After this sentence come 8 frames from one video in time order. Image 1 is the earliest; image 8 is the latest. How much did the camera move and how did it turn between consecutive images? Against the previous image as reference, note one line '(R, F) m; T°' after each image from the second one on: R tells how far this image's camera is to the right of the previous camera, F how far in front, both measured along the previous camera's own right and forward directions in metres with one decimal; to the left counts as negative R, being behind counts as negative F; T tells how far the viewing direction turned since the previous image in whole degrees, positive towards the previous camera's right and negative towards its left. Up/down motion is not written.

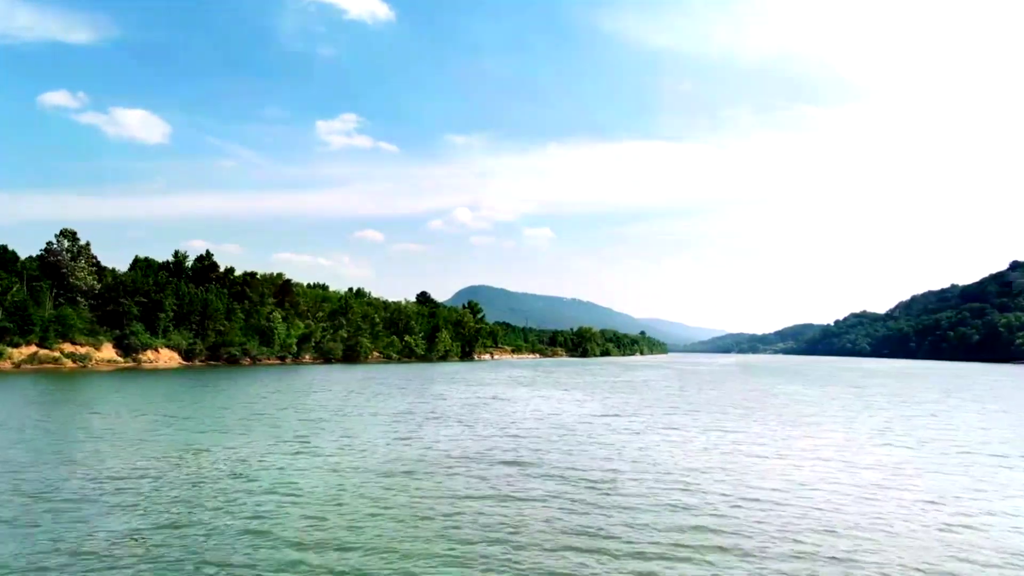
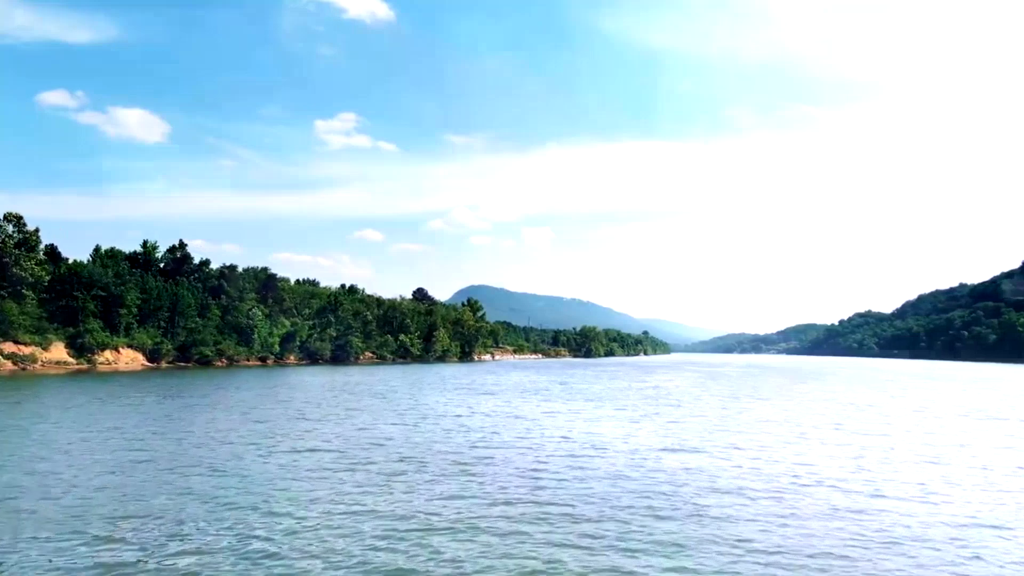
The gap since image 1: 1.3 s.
(-0.5, +8.5) m; 0°
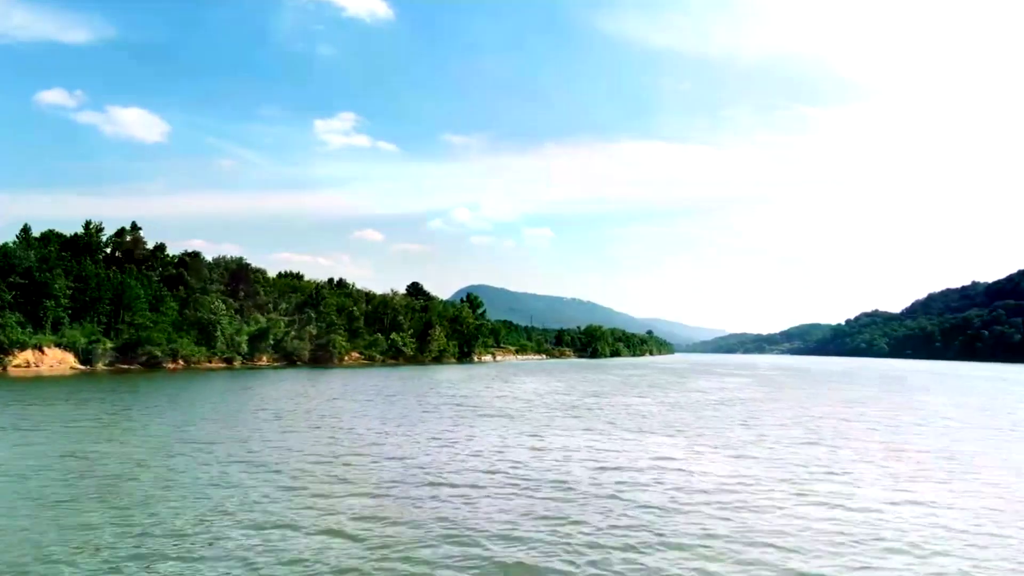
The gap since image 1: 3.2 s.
(-0.7, +11.9) m; 0°
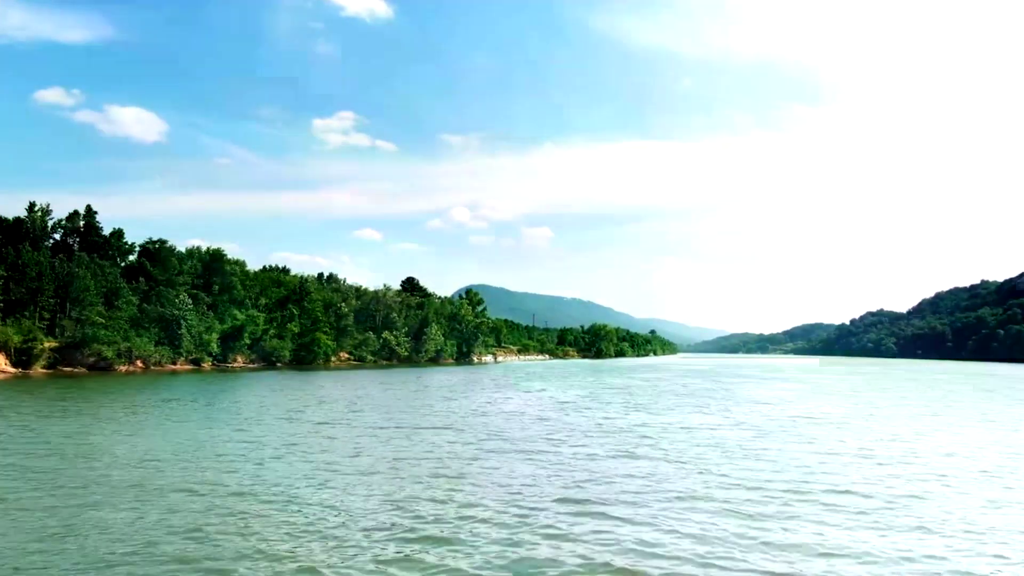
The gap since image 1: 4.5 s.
(-0.6, +8.5) m; 0°
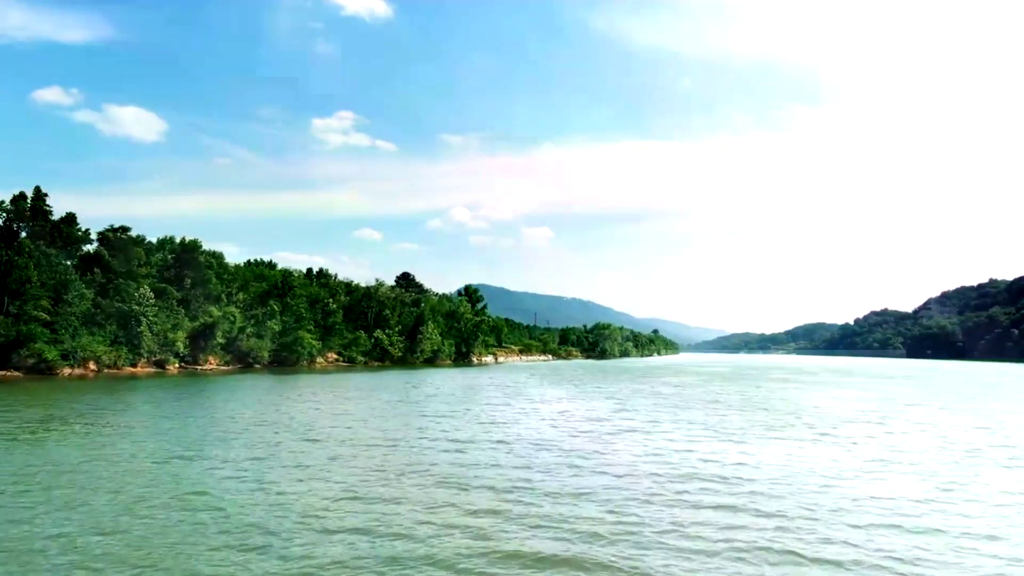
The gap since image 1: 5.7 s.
(-0.4, +7.4) m; 0°
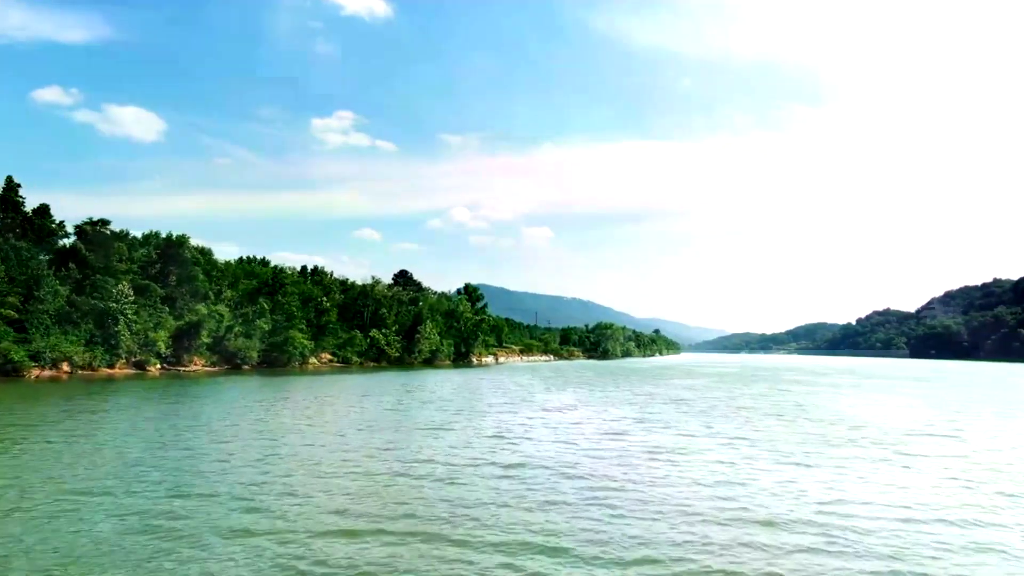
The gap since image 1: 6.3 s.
(-0.2, +3.4) m; 0°
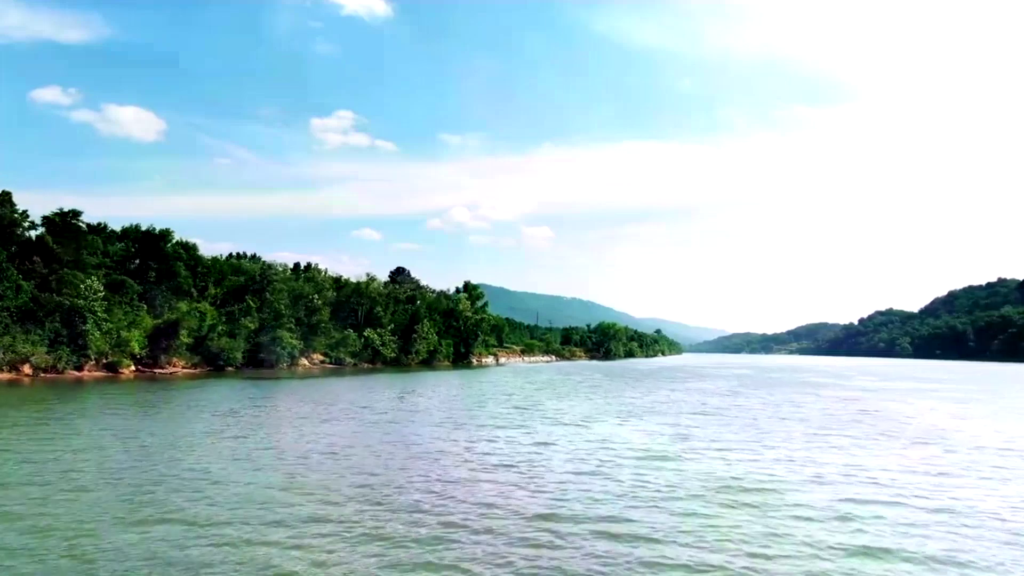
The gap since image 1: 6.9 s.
(-0.3, +4.2) m; 0°
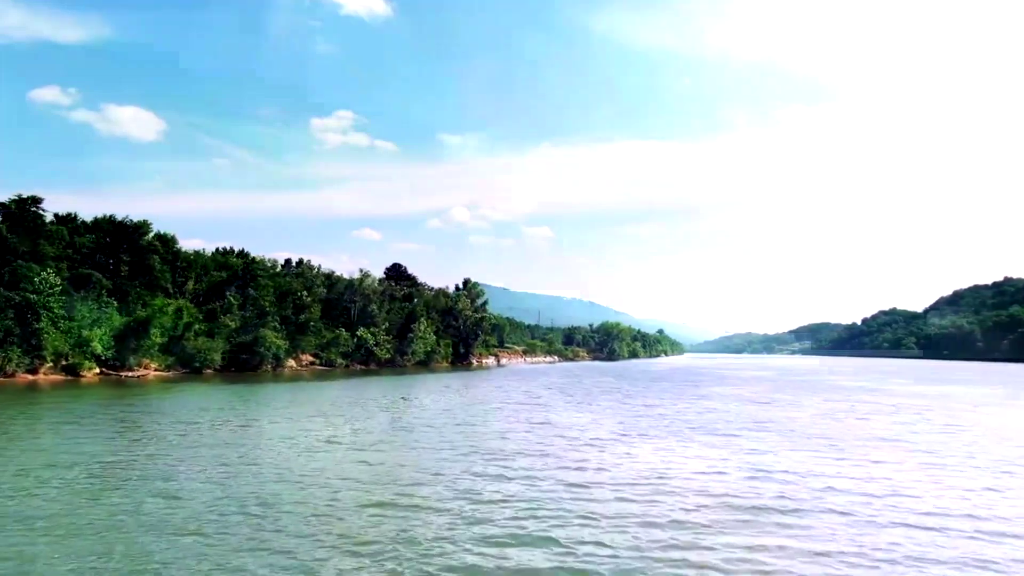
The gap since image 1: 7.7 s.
(-0.4, +5.0) m; 0°
